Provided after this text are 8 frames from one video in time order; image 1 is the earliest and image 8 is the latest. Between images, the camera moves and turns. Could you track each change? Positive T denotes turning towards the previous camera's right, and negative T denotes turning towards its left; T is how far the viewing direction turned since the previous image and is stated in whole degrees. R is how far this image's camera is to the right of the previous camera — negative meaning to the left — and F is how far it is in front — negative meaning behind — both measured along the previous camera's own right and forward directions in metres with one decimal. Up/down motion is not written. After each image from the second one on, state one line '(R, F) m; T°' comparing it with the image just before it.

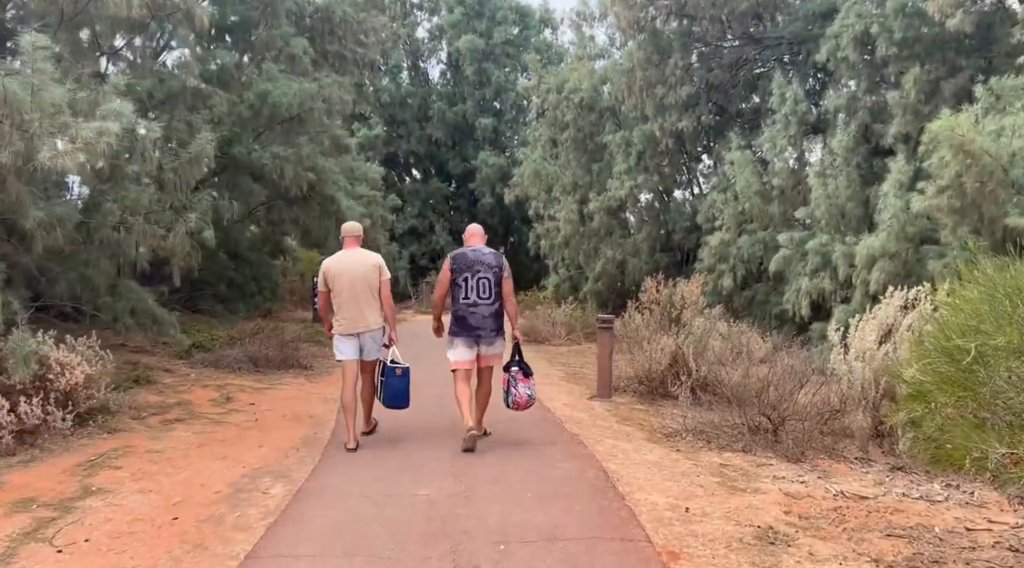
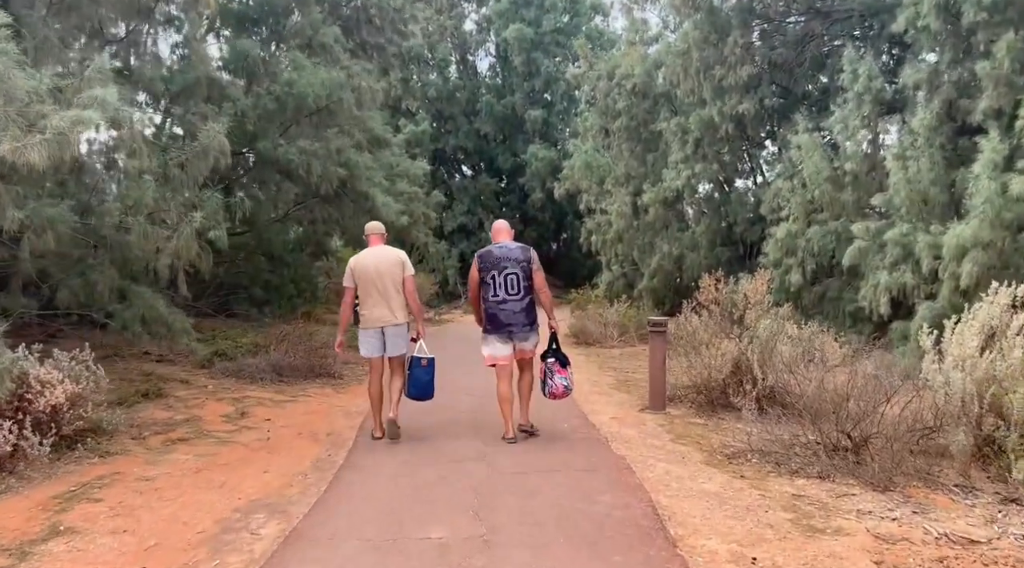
(+0.2, +1.0) m; -4°
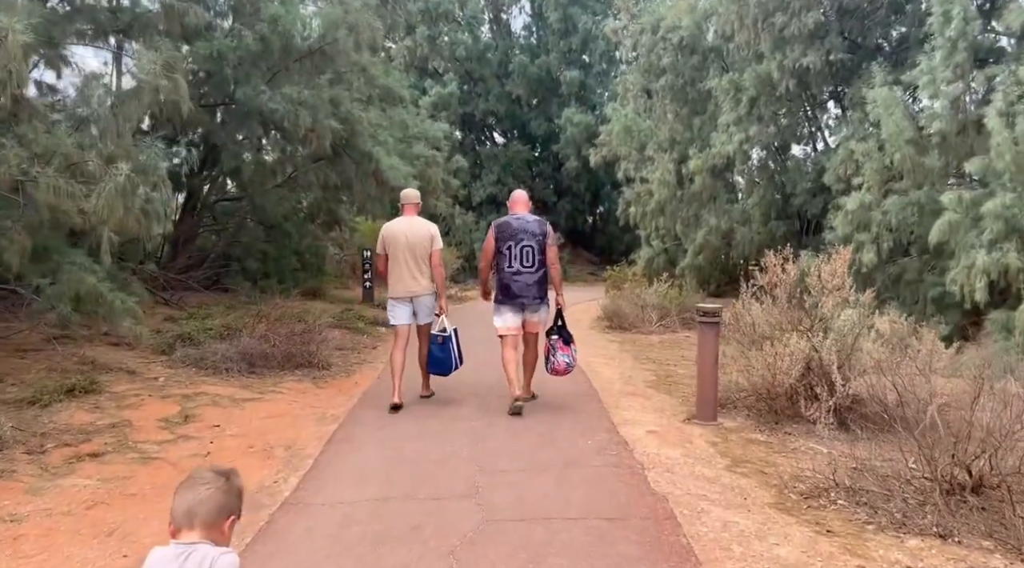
(+0.2, +1.8) m; -3°
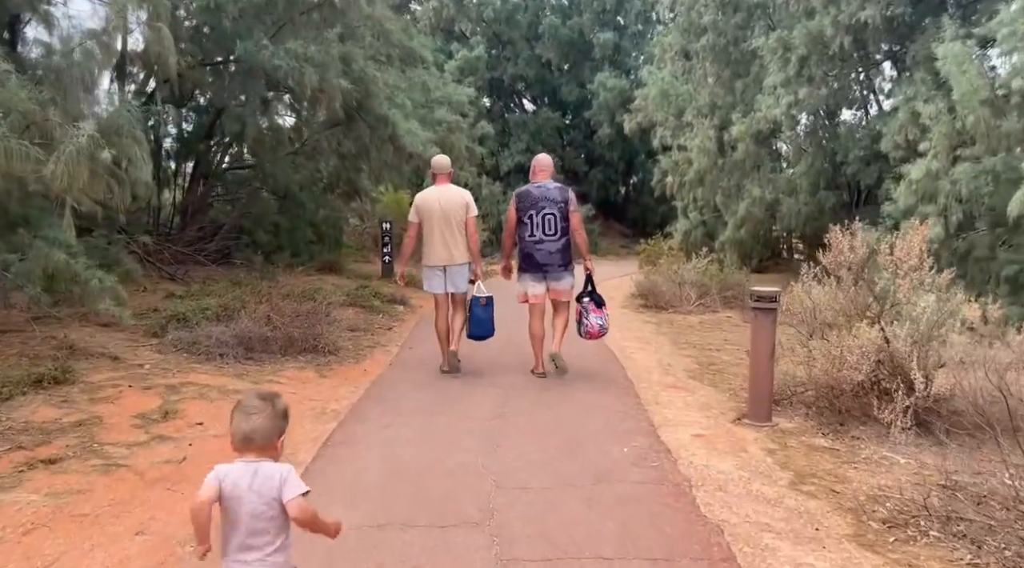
(0.0, +0.9) m; -2°
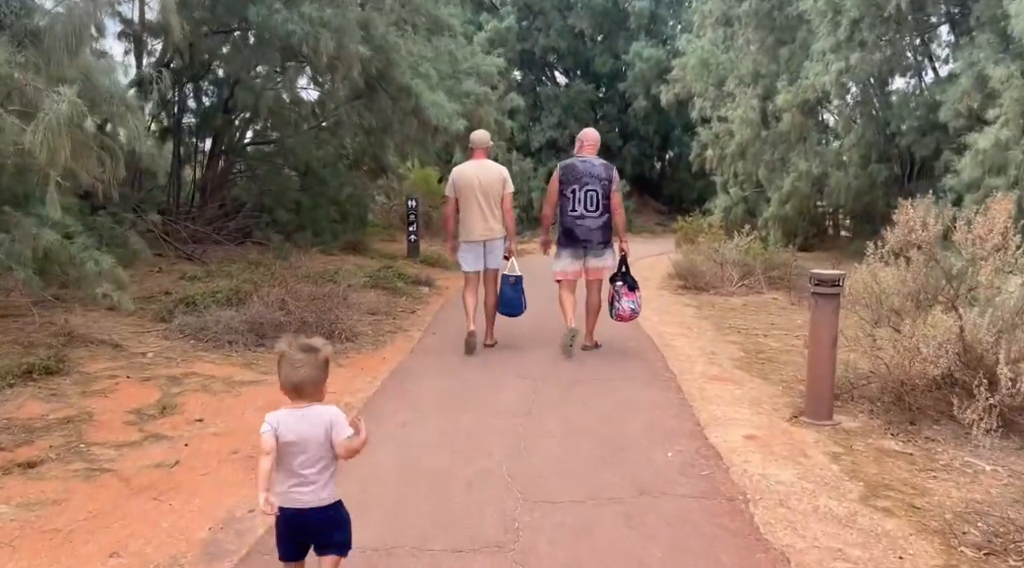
(0.0, +0.6) m; -2°
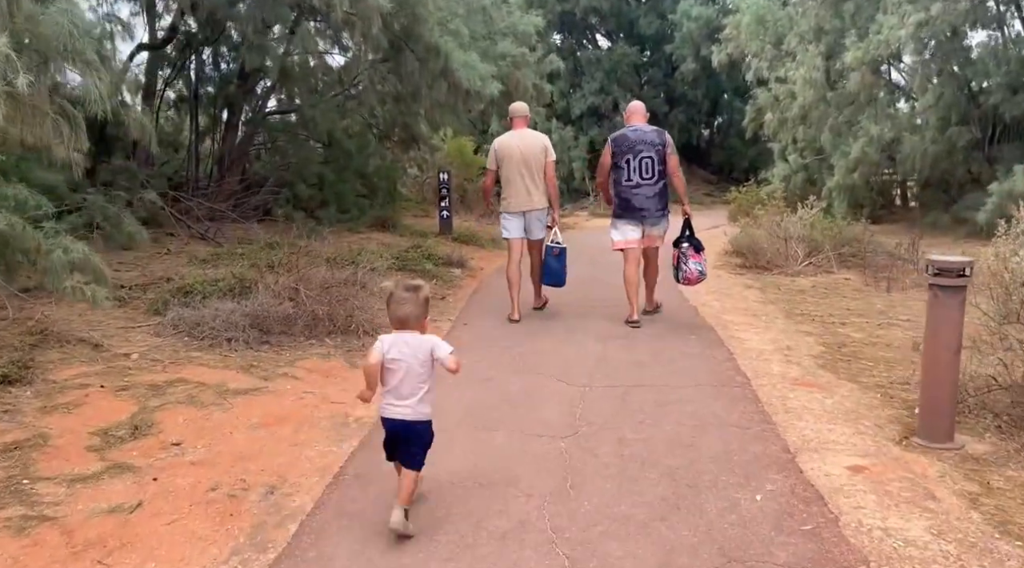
(0.0, +1.1) m; -3°
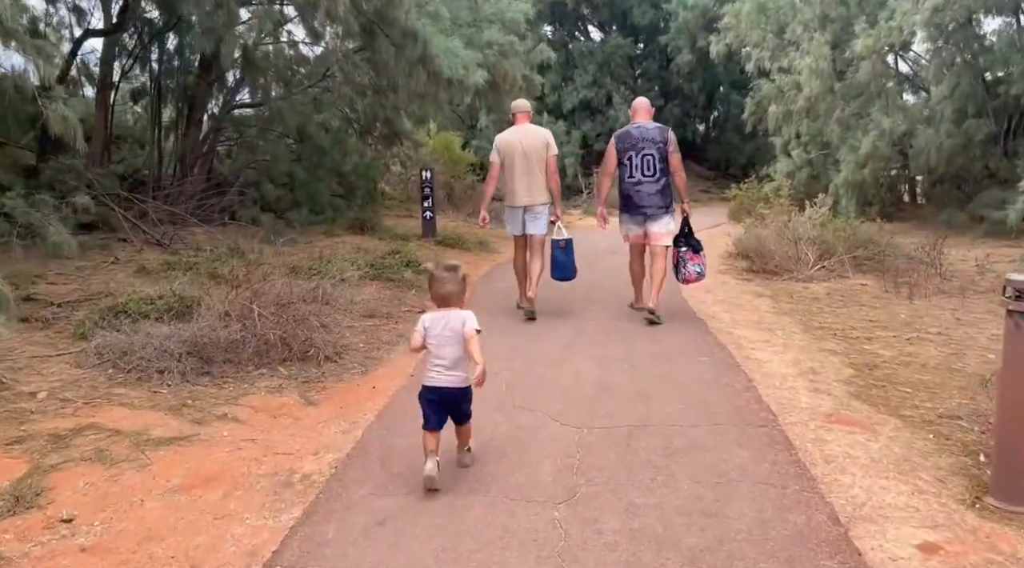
(+0.1, +0.9) m; +1°
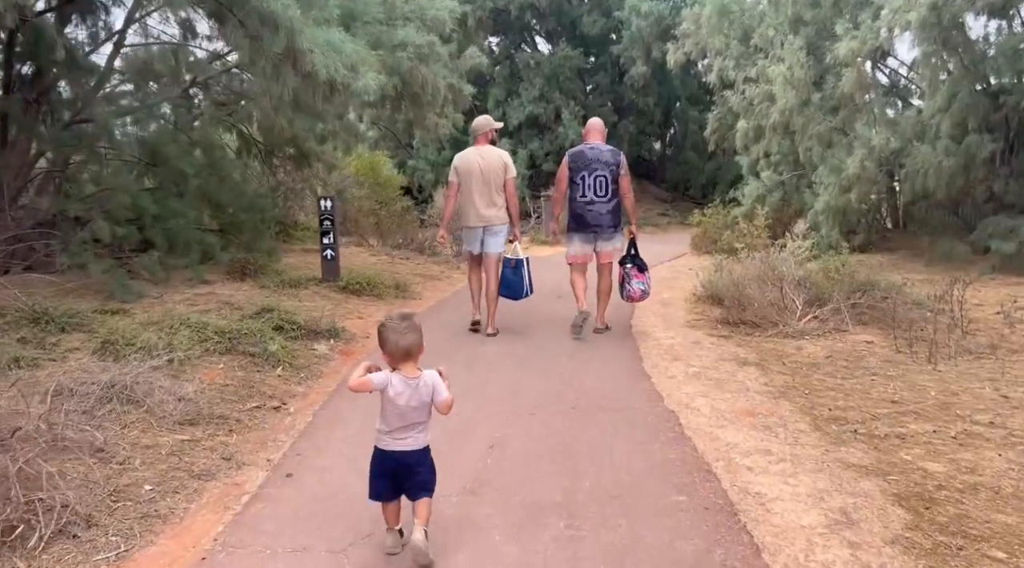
(+0.4, +2.3) m; +3°
